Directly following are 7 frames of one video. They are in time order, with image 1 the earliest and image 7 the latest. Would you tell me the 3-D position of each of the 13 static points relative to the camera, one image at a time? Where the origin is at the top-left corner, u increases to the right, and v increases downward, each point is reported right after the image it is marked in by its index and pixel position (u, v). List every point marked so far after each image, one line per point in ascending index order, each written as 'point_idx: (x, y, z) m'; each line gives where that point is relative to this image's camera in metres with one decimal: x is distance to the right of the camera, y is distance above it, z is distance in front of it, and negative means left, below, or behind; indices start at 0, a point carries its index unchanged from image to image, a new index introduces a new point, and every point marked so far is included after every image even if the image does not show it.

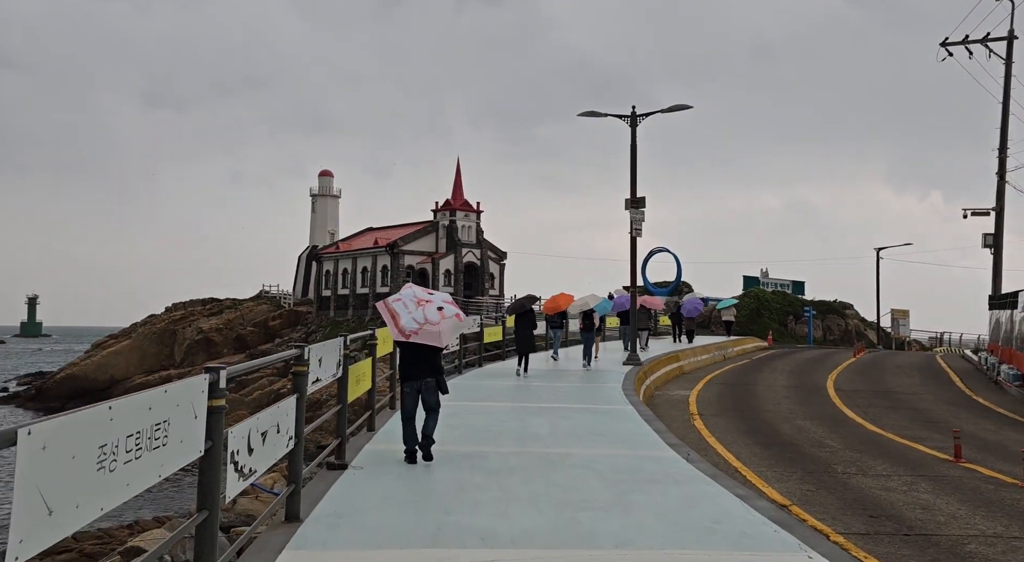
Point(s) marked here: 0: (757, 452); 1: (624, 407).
0: (+3.4, -2.4, +12.8) m
1: (+1.6, -1.8, +13.0) m
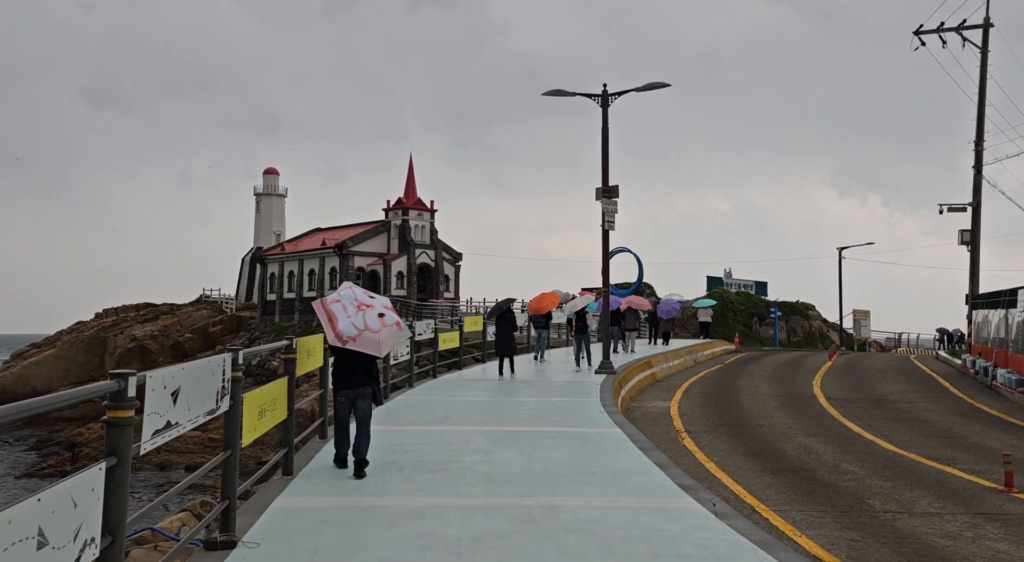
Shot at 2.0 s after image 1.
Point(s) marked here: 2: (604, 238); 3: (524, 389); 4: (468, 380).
0: (+2.9, -2.3, +10.6) m
1: (+1.1, -1.7, +10.7) m
2: (+1.8, +0.9, +18.7) m
3: (+0.2, -1.8, +15.4) m
4: (-0.8, -1.9, +18.0) m
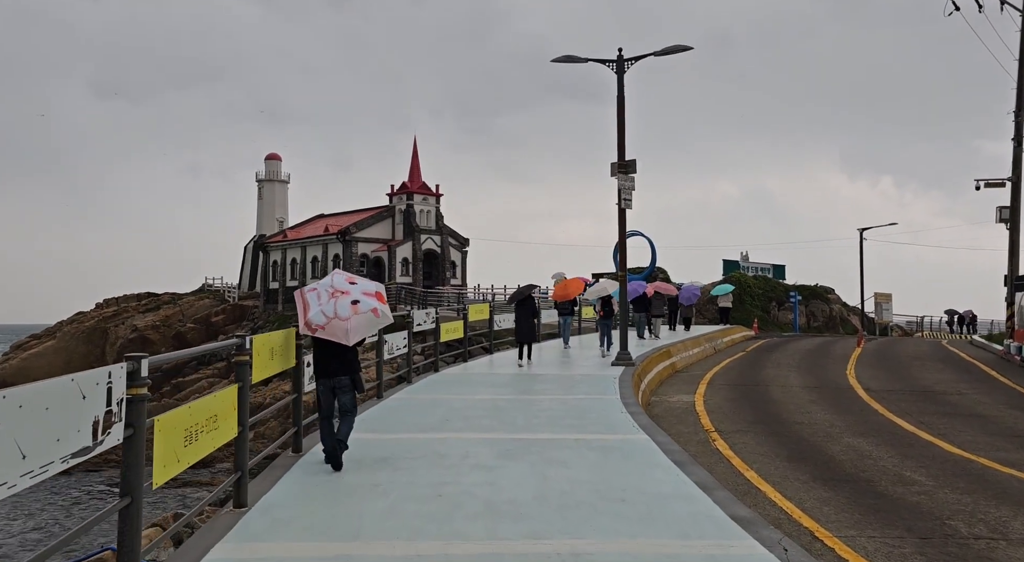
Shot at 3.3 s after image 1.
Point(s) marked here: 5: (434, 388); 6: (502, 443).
0: (+3.0, -2.1, +9.0) m
1: (+1.2, -1.5, +9.1) m
2: (+2.0, +1.2, +17.1) m
3: (+0.3, -1.6, +13.9) m
4: (-0.7, -1.7, +16.5) m
5: (-1.2, -1.6, +13.7) m
6: (-0.1, -1.5, +8.7) m
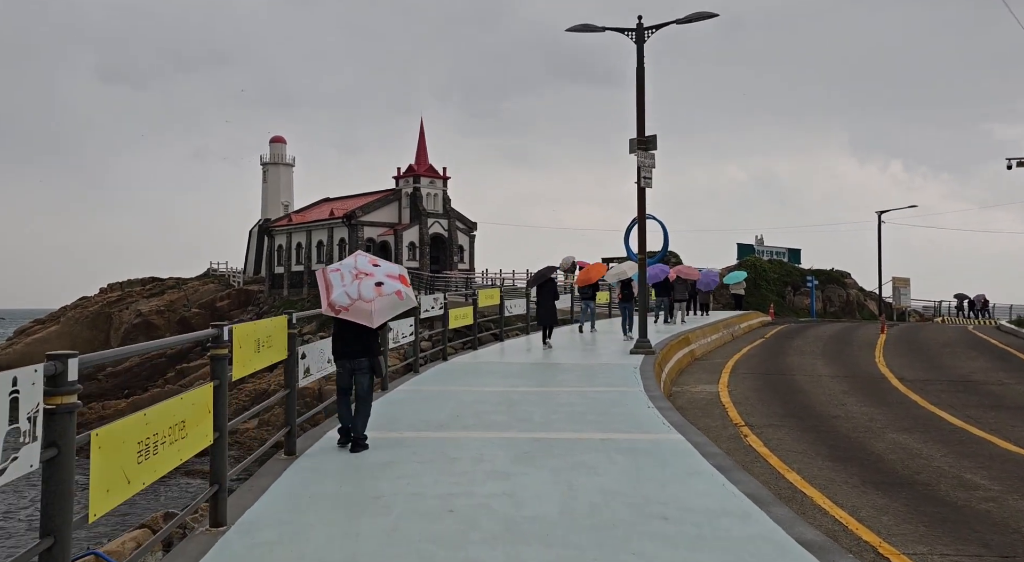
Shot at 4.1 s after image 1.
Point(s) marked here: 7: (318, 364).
0: (+3.2, -1.9, +8.0) m
1: (+1.4, -1.4, +8.2) m
2: (+2.2, +1.5, +16.1) m
3: (+0.5, -1.3, +12.9) m
4: (-0.4, -1.4, +15.5) m
5: (-1.0, -1.4, +12.8) m
6: (+0.1, -1.4, +7.7) m
7: (-1.8, -0.8, +8.5) m
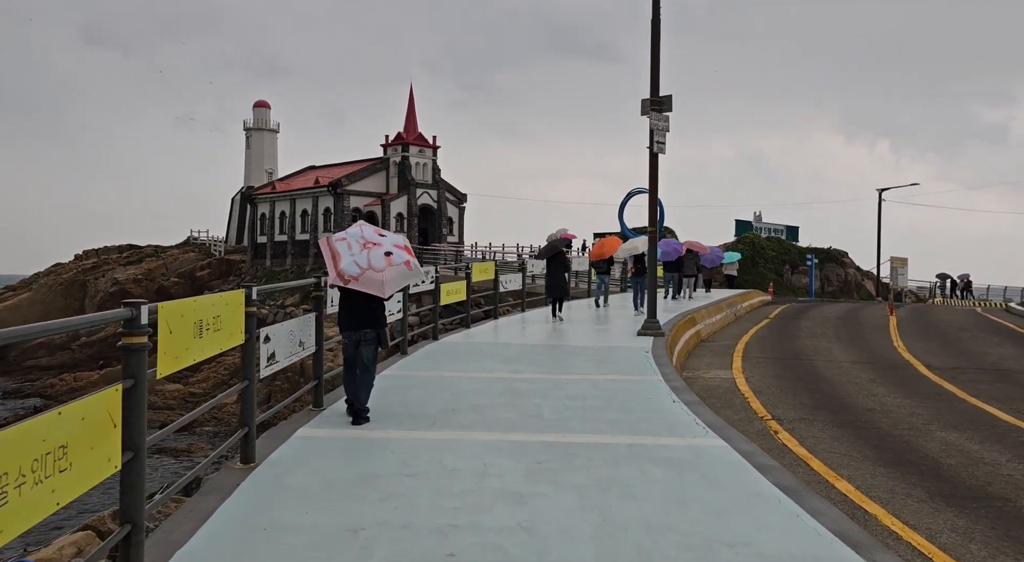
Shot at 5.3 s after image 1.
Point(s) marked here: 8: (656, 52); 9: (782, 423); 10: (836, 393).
0: (+3.2, -1.8, +6.7) m
1: (+1.4, -1.2, +6.8) m
2: (+2.2, +1.9, +14.7) m
3: (+0.5, -1.0, +11.5) m
4: (-0.5, -0.9, +14.1) m
5: (-1.0, -1.0, +11.4) m
6: (+0.1, -1.2, +6.4) m
7: (-1.7, -0.5, +7.1) m
8: (+2.4, +3.8, +15.4) m
9: (+3.1, -1.6, +10.7) m
10: (+4.4, -1.5, +12.7) m
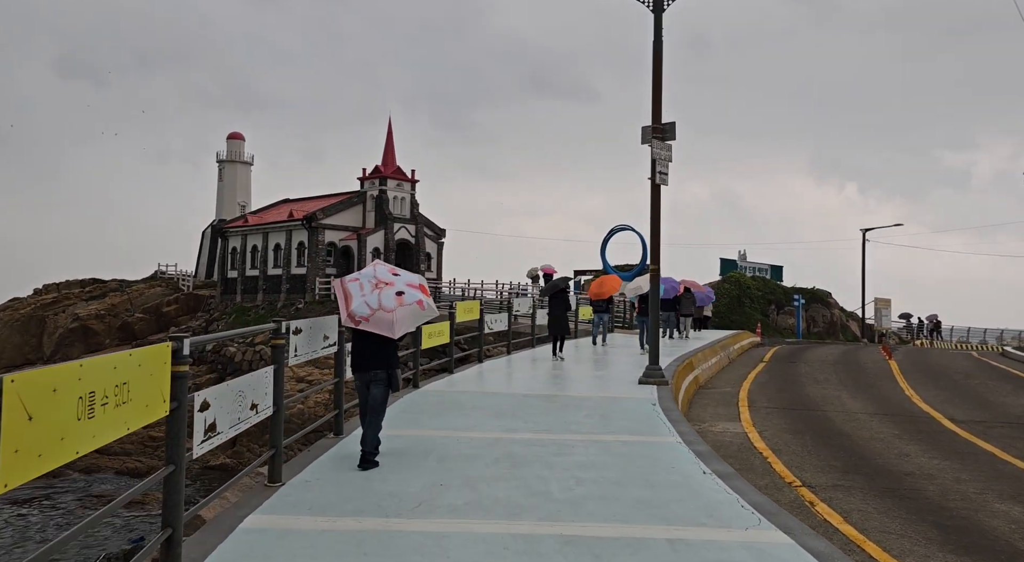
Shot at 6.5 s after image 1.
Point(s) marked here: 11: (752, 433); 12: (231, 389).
0: (+3.3, -2.1, +5.3) m
1: (+1.5, -1.5, +5.4) m
2: (+2.1, +1.3, +13.4) m
3: (+0.4, -1.5, +10.1) m
4: (-0.6, -1.5, +12.7) m
5: (-1.1, -1.5, +9.9) m
6: (+0.2, -1.4, +4.9) m
7: (-1.7, -0.8, +5.6) m
8: (+2.2, +3.2, +14.2) m
9: (+3.0, -2.1, +9.3) m
10: (+4.3, -2.1, +11.4) m
11: (+3.3, -2.1, +12.6) m
12: (-1.7, -0.6, +5.5) m
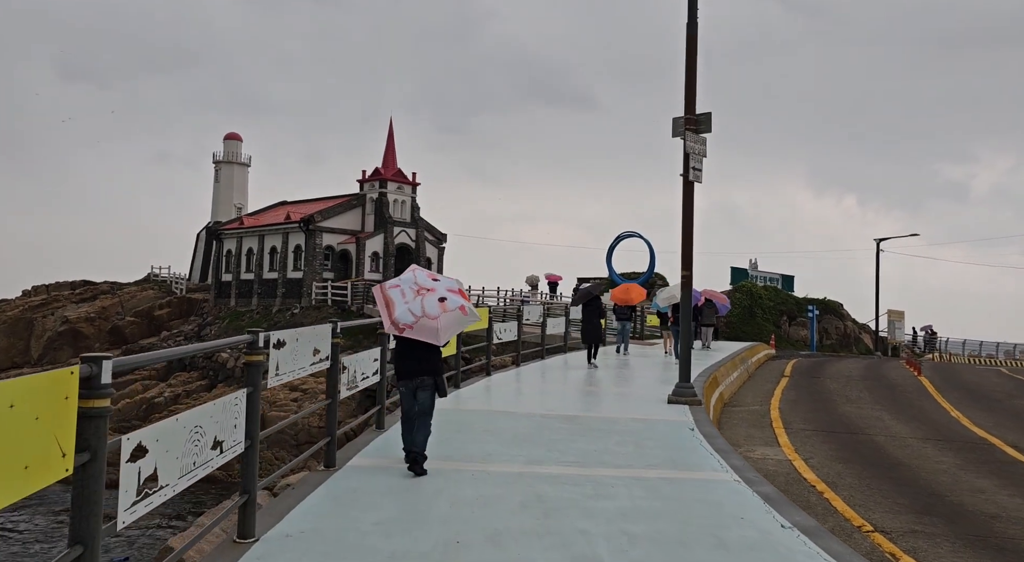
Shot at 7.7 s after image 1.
0: (+3.5, -2.1, +3.9) m
1: (+1.7, -1.5, +4.0) m
2: (+2.3, +1.2, +12.0) m
3: (+0.6, -1.5, +8.7) m
4: (-0.4, -1.6, +11.3) m
5: (-0.9, -1.5, +8.5) m
6: (+0.4, -1.4, +3.5) m
7: (-1.5, -0.8, +4.2) m
8: (+2.5, +3.1, +12.8) m
9: (+3.2, -2.2, +7.9) m
10: (+4.5, -2.2, +10.0) m
11: (+3.5, -2.2, +11.2) m
12: (-1.5, -0.6, +4.1) m
